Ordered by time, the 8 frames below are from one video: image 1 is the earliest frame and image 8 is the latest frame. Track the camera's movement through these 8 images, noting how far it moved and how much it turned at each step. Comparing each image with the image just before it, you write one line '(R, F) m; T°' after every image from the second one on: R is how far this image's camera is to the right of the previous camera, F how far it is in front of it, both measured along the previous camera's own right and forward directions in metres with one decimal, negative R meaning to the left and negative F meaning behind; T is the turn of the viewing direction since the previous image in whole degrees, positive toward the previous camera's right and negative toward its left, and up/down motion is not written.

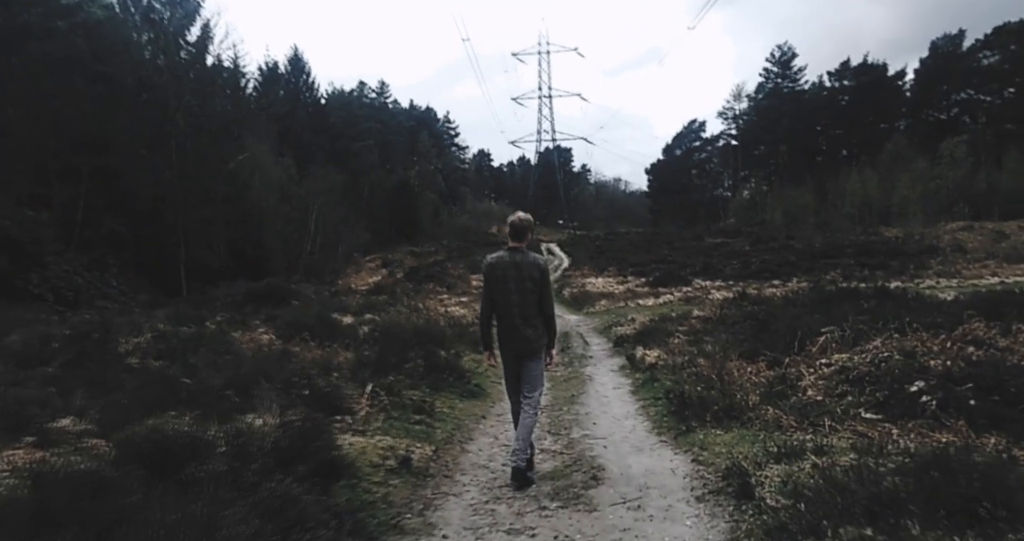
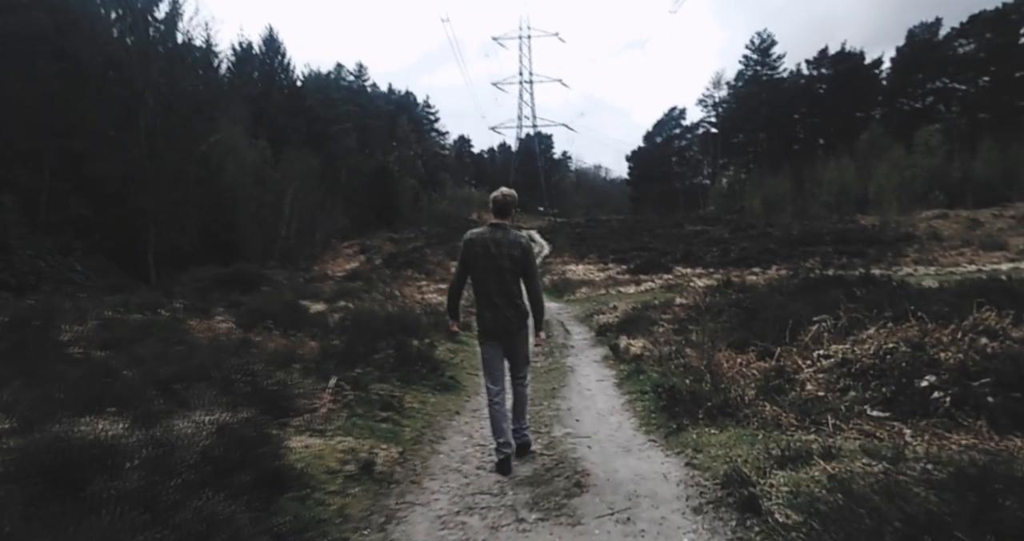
(0.0, +0.6) m; +2°
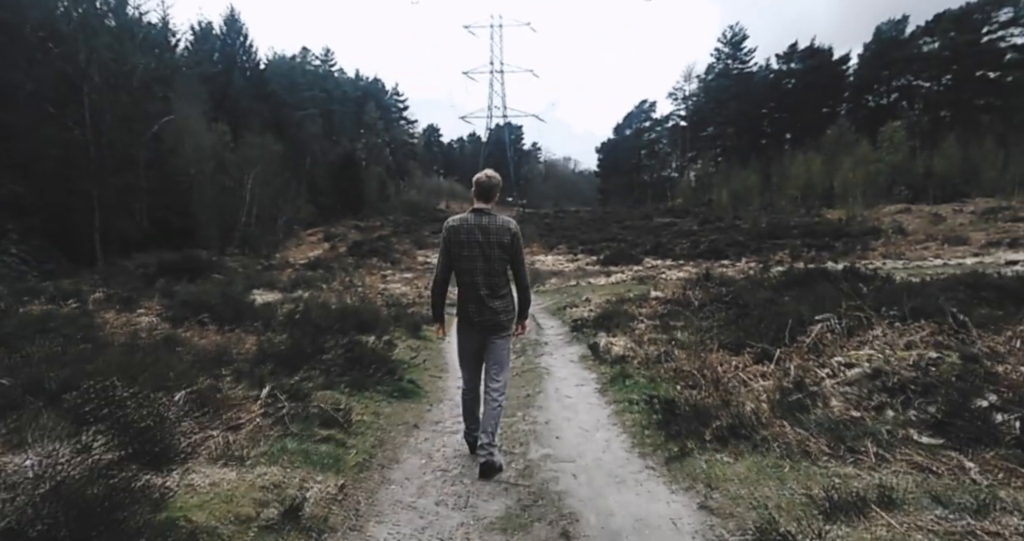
(0.0, +1.2) m; +3°
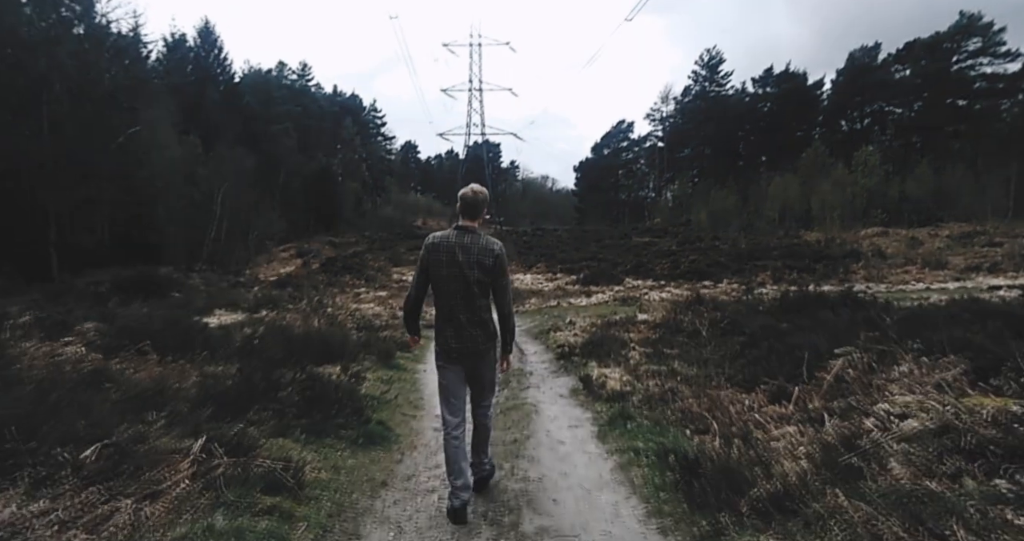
(-0.1, +1.0) m; +2°
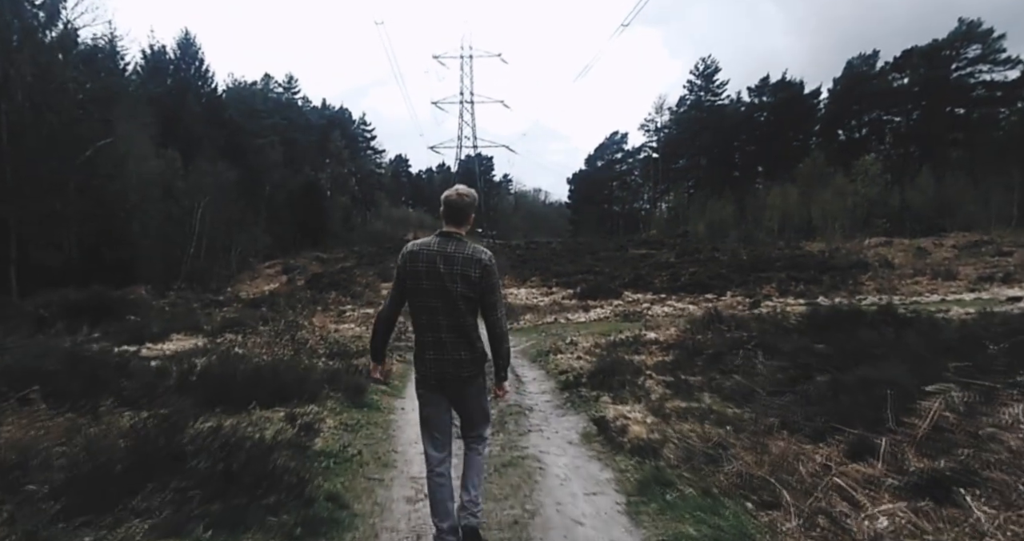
(0.0, +1.8) m; +1°
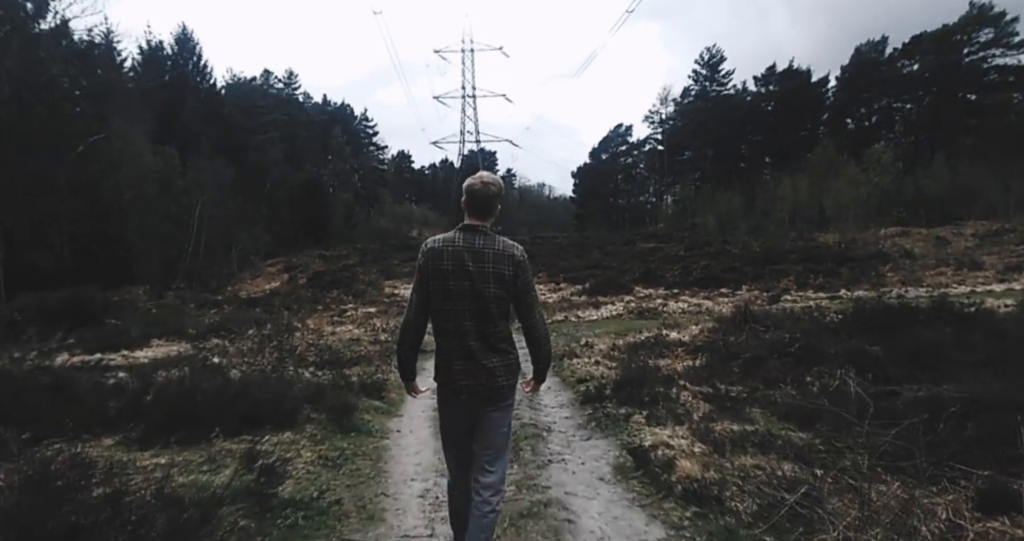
(-0.1, +1.4) m; 0°
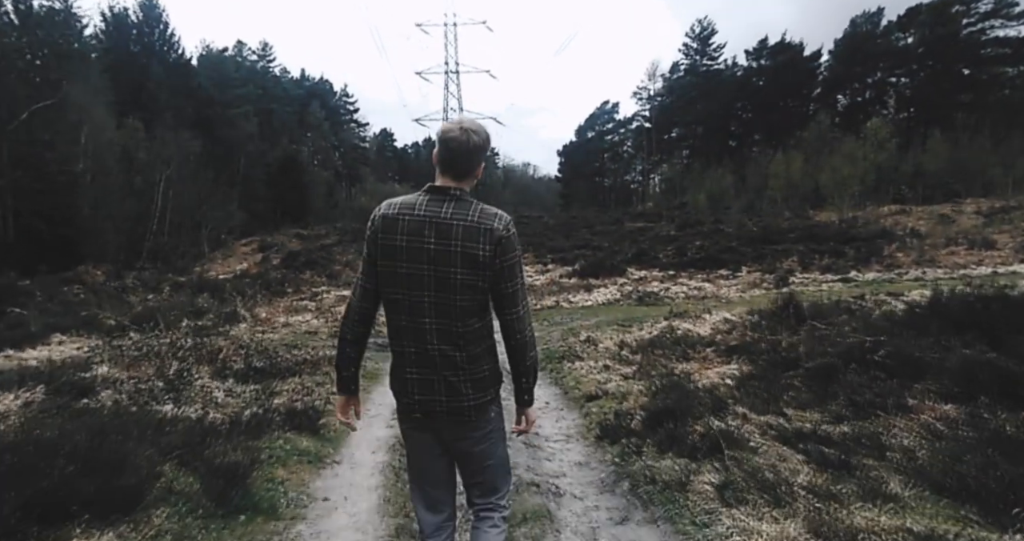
(0.0, +2.8) m; +2°
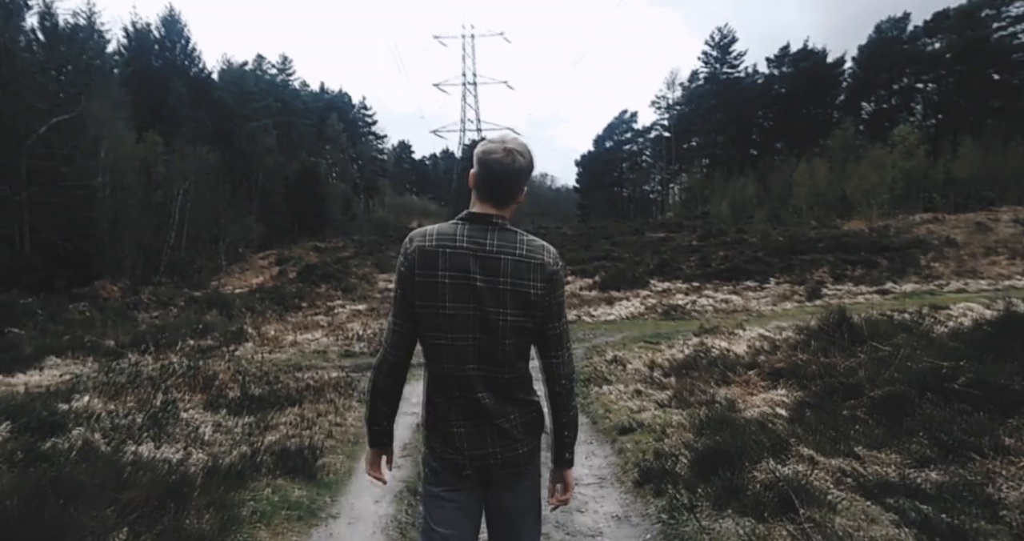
(-0.1, +0.9) m; -2°
